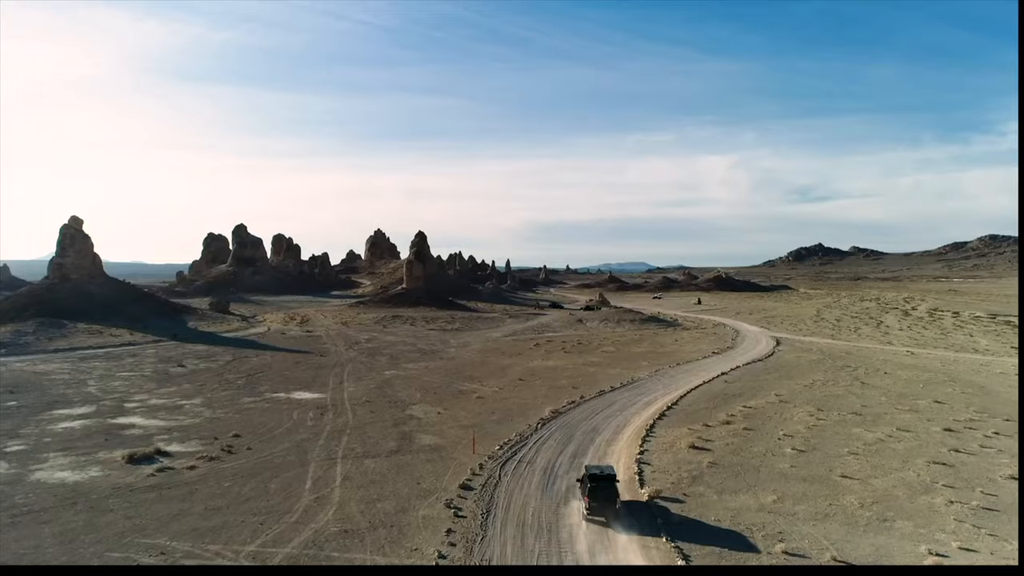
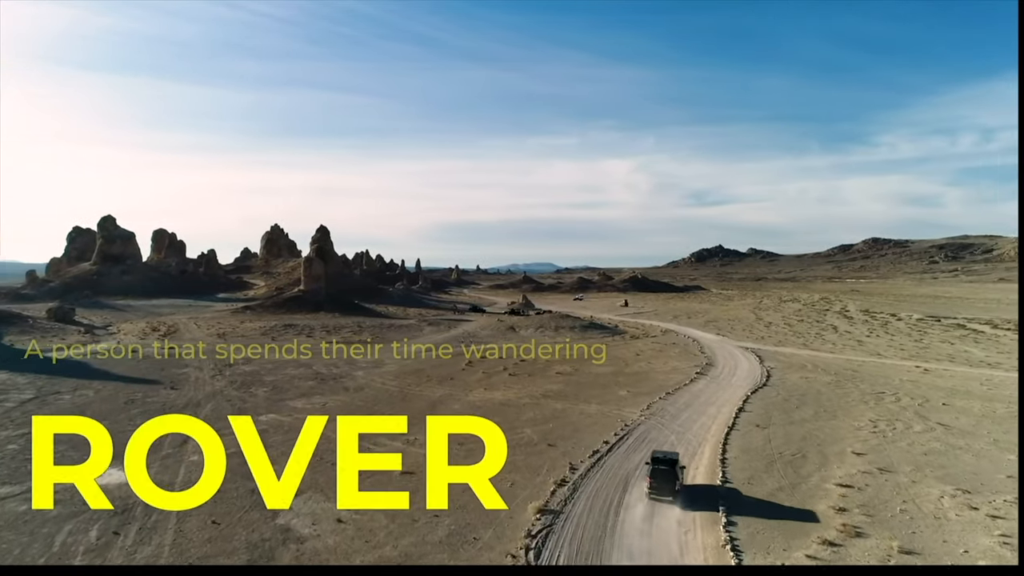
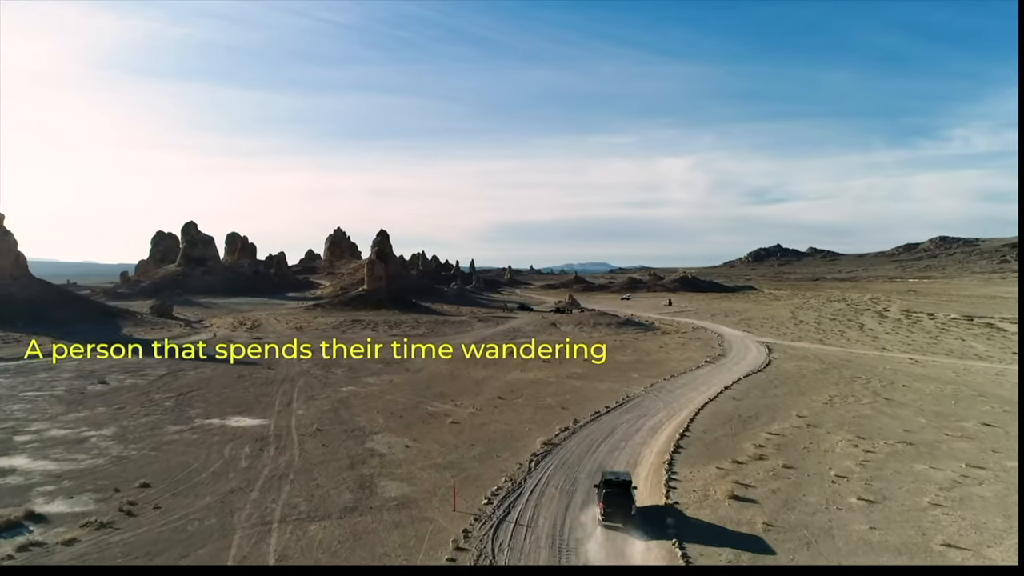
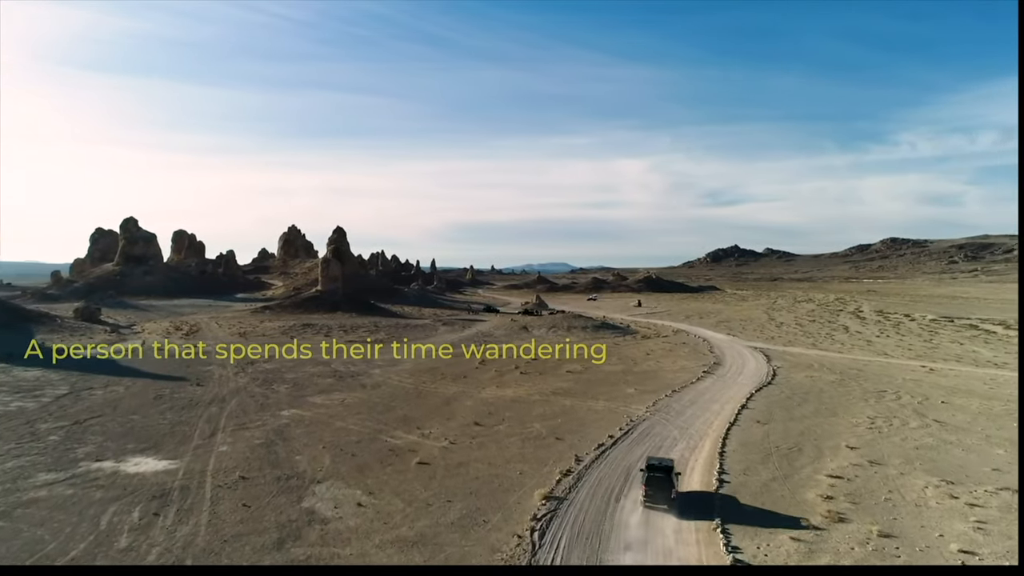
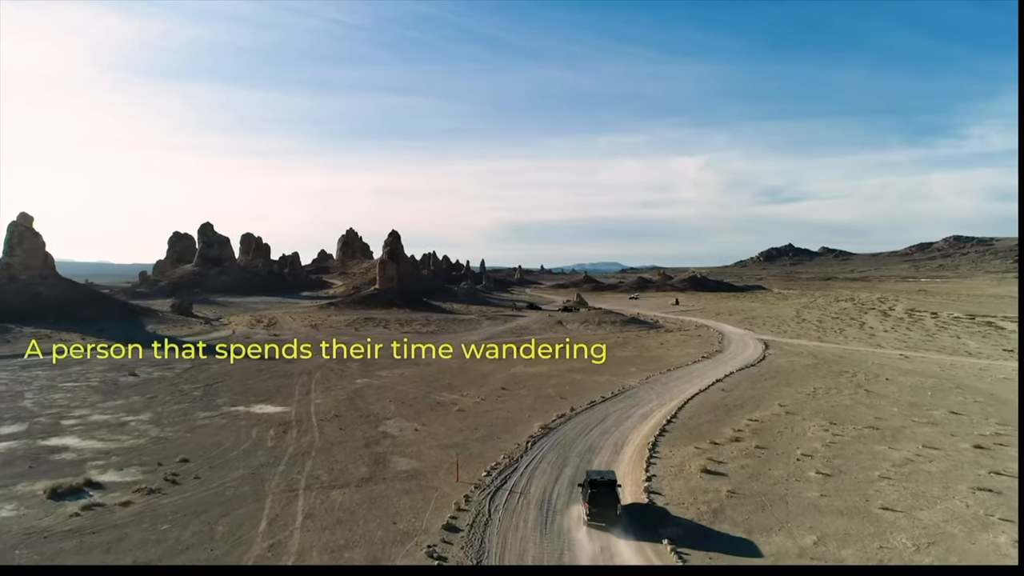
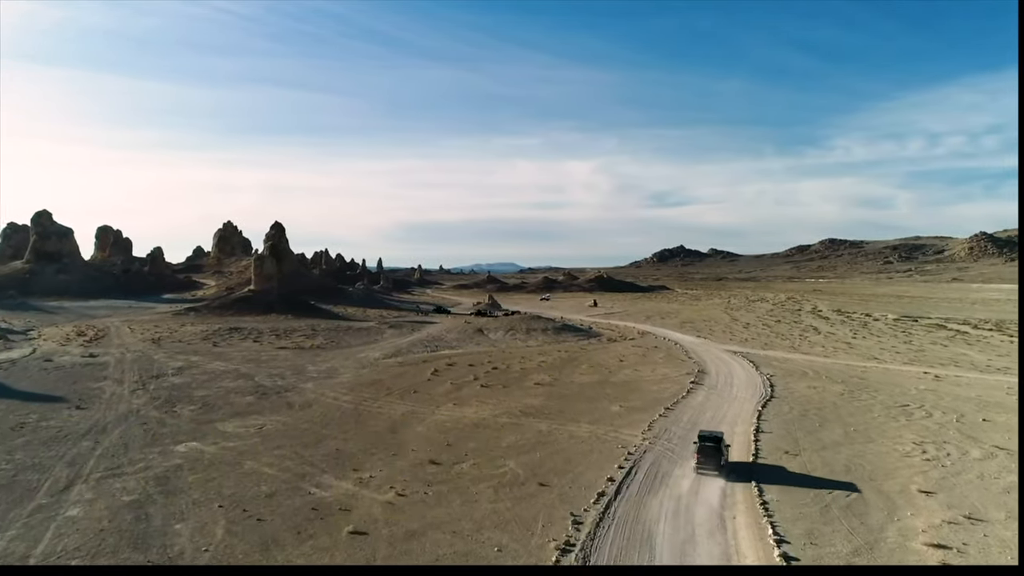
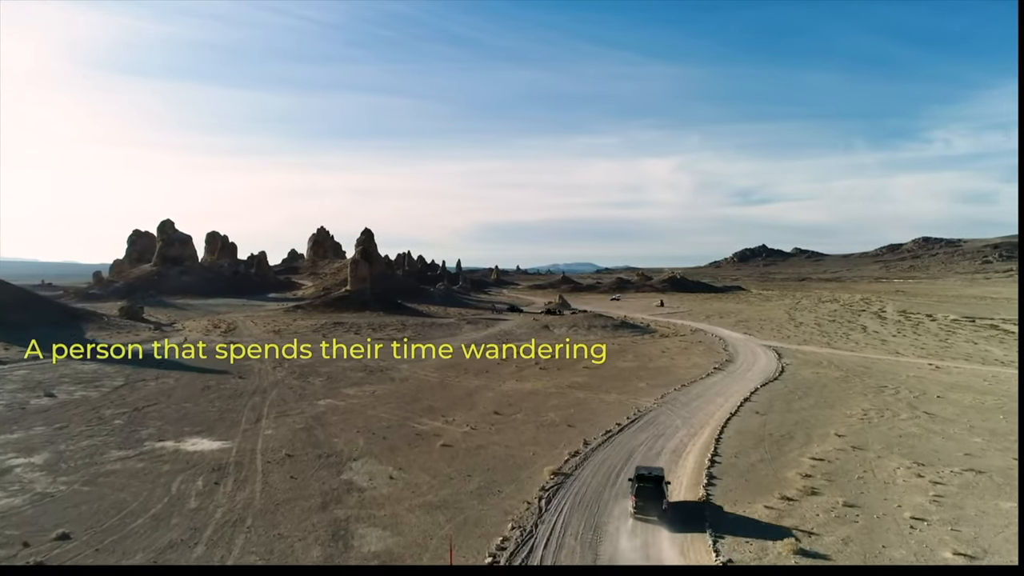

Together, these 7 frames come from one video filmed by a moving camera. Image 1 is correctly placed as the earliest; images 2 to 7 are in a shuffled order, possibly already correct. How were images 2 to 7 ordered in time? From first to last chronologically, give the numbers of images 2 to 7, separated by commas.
5, 3, 7, 4, 2, 6
